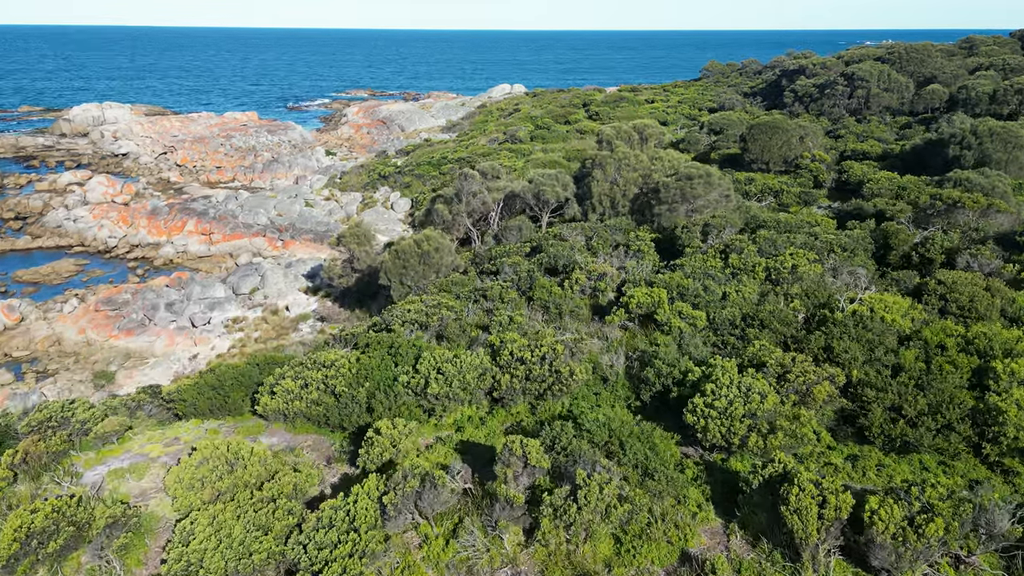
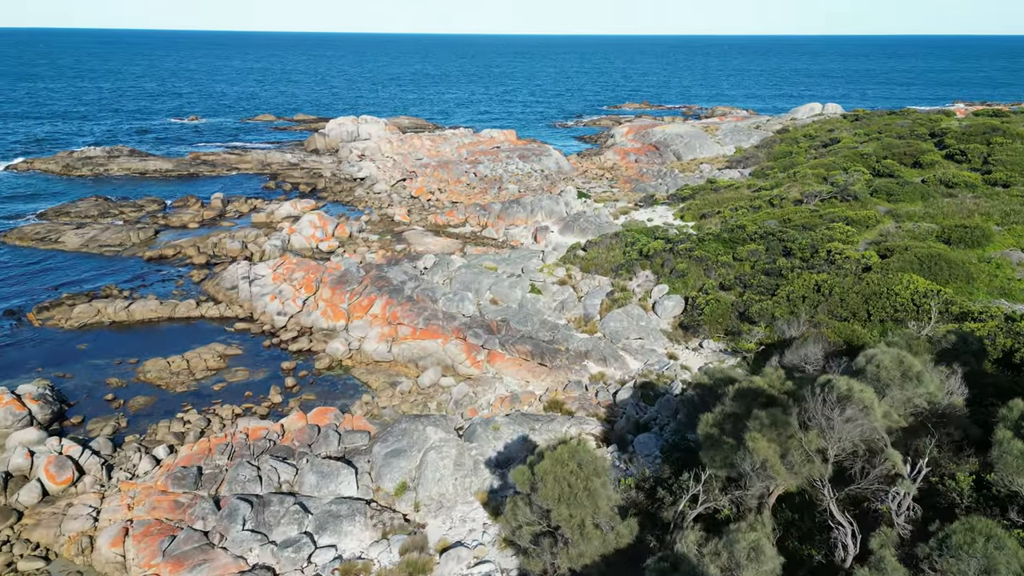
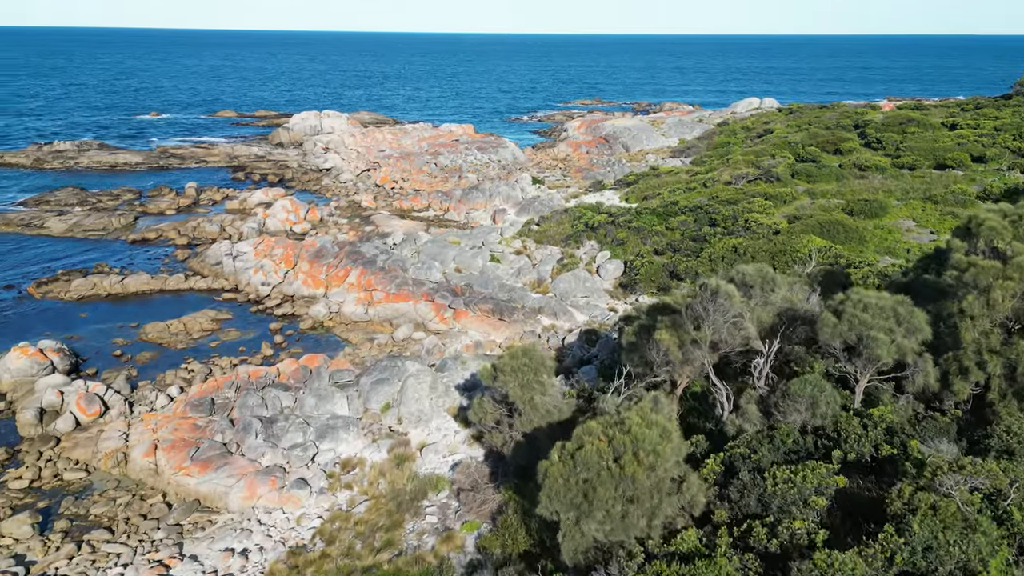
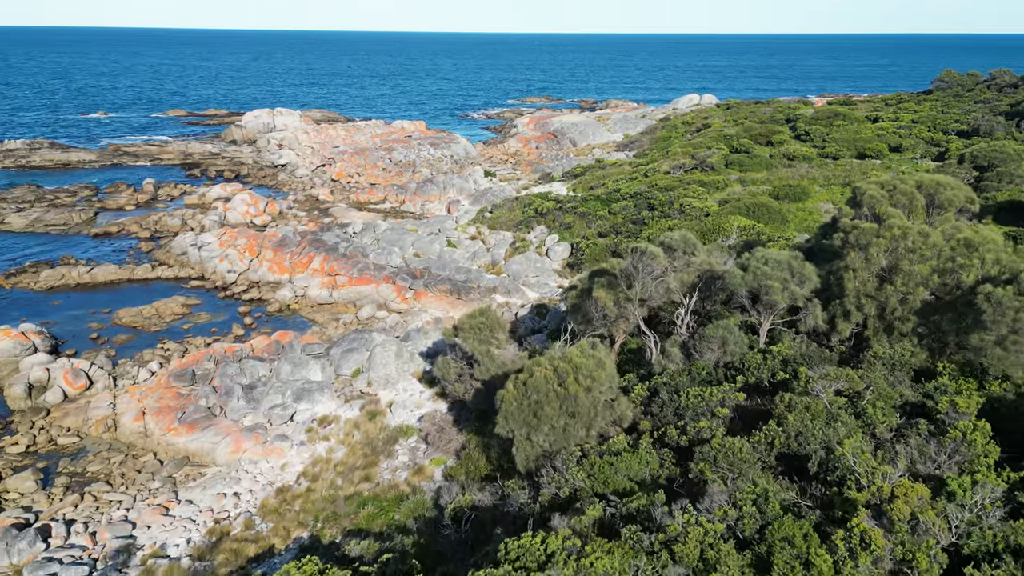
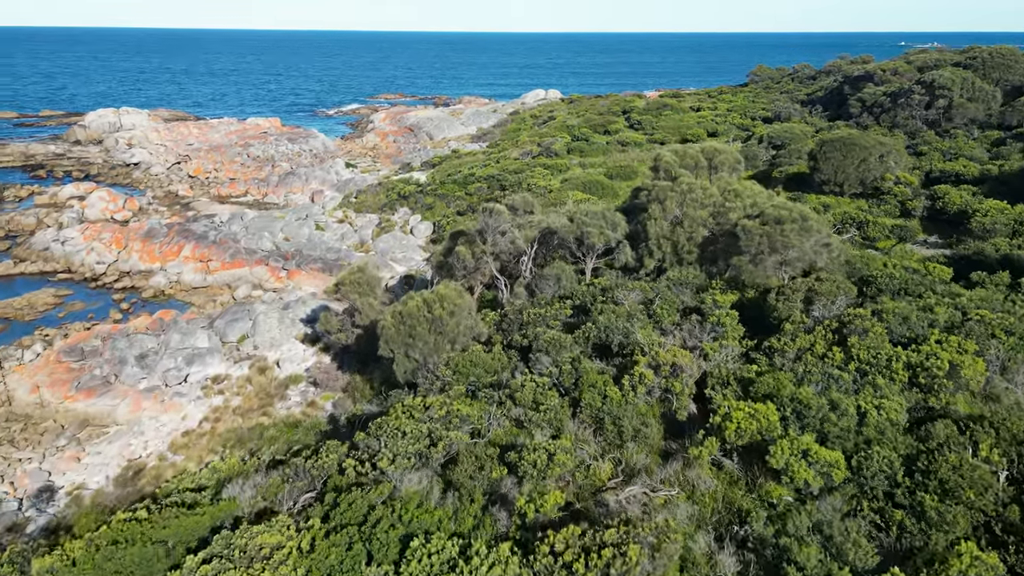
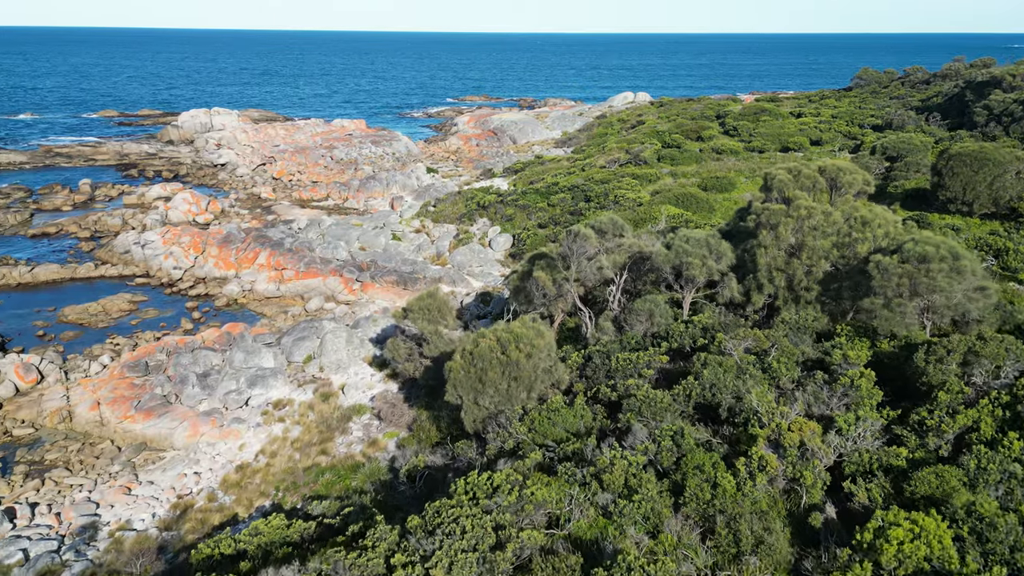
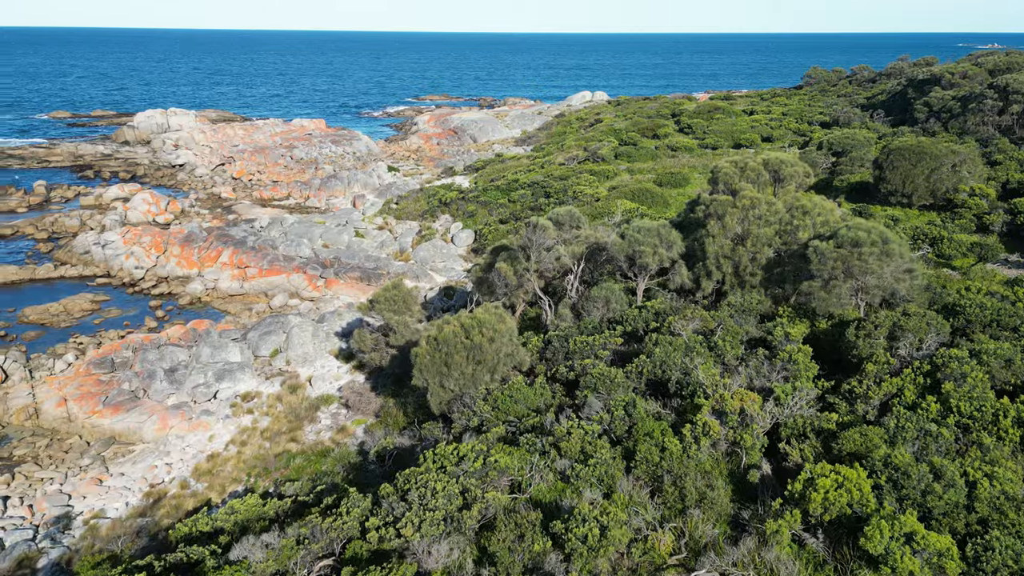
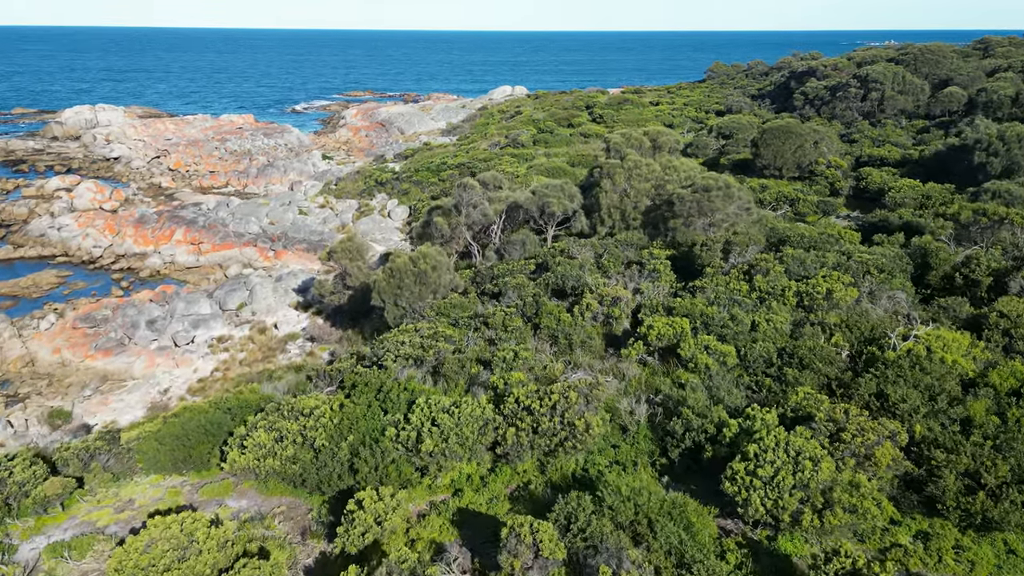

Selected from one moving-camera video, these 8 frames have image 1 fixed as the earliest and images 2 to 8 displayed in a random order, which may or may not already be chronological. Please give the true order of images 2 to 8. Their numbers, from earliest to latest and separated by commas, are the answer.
8, 5, 7, 6, 4, 3, 2
